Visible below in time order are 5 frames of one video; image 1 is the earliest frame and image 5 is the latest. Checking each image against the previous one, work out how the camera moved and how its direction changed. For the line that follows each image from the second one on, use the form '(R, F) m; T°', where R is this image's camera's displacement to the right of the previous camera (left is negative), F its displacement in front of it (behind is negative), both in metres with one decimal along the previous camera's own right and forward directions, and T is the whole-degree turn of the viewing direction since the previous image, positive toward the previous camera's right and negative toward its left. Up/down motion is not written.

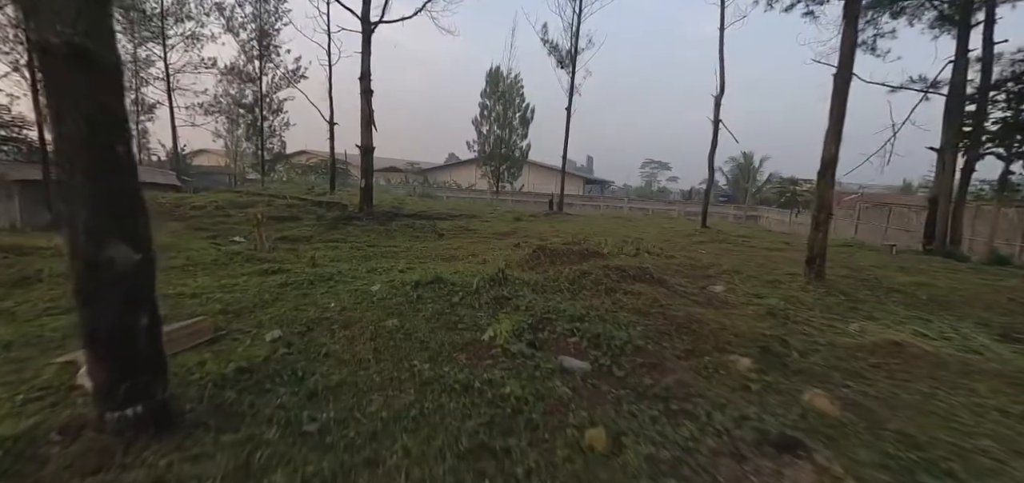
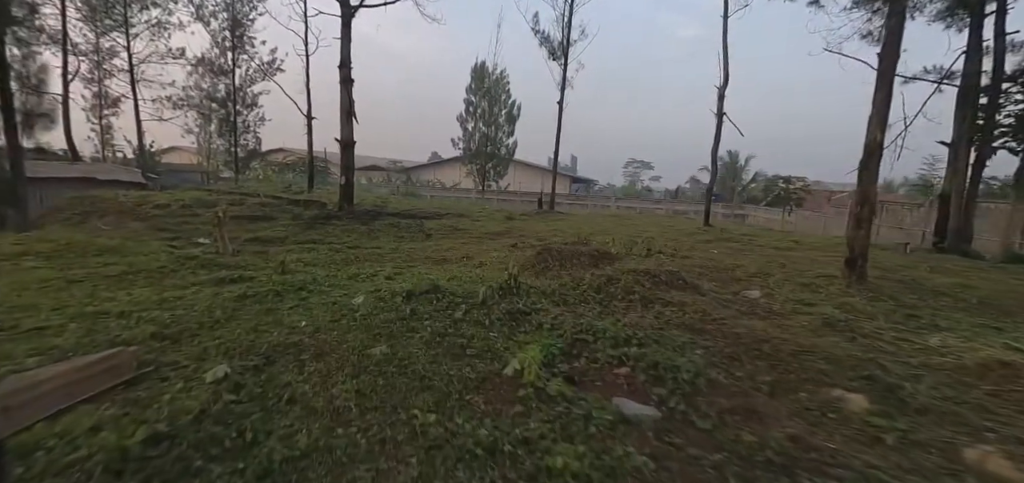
(-0.2, +0.6) m; +2°
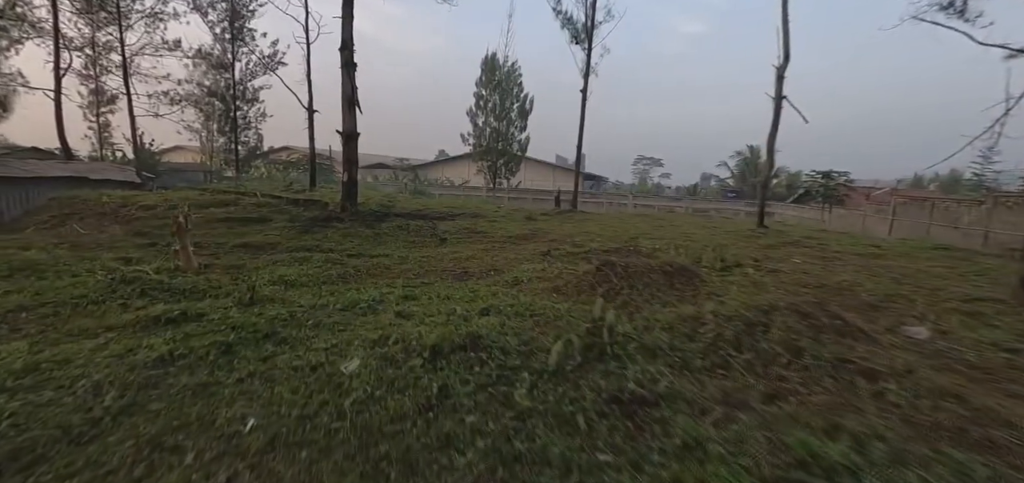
(-0.4, +1.1) m; -1°
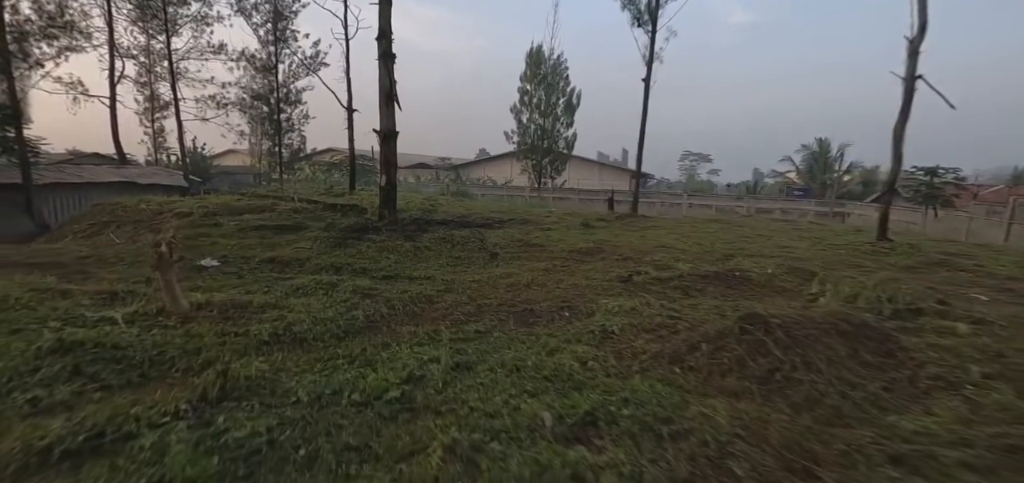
(-0.4, +1.0) m; -5°
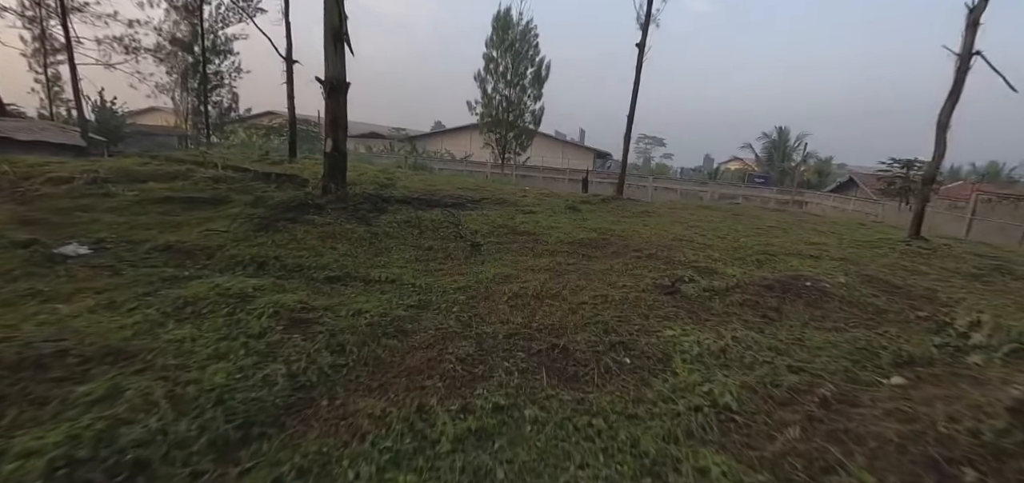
(-0.4, +1.3) m; +6°
